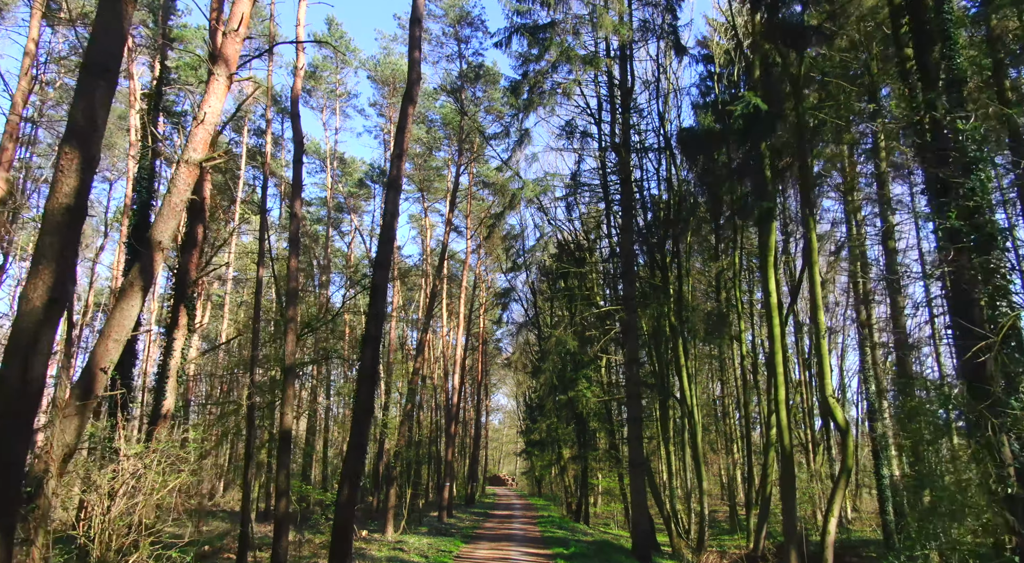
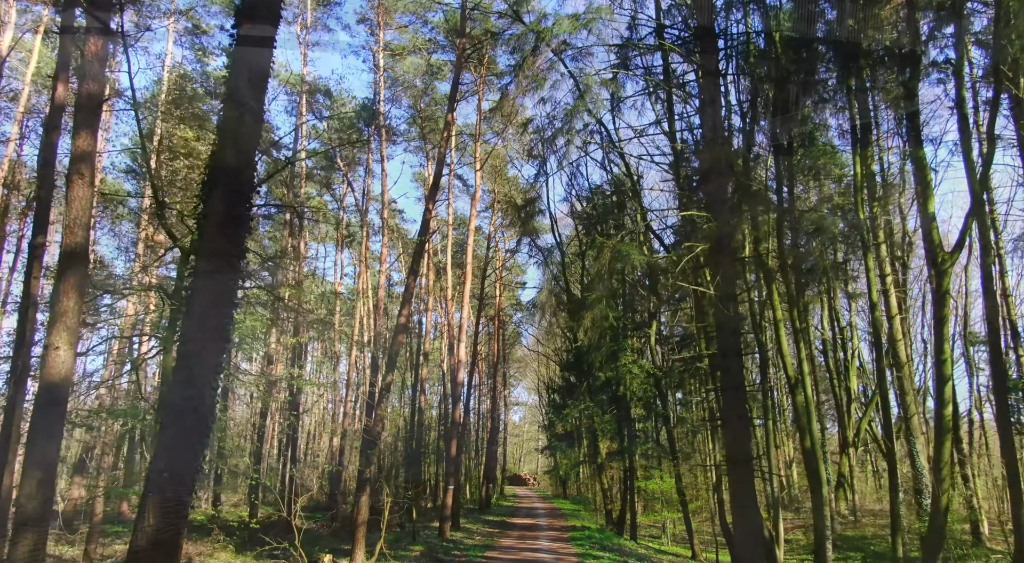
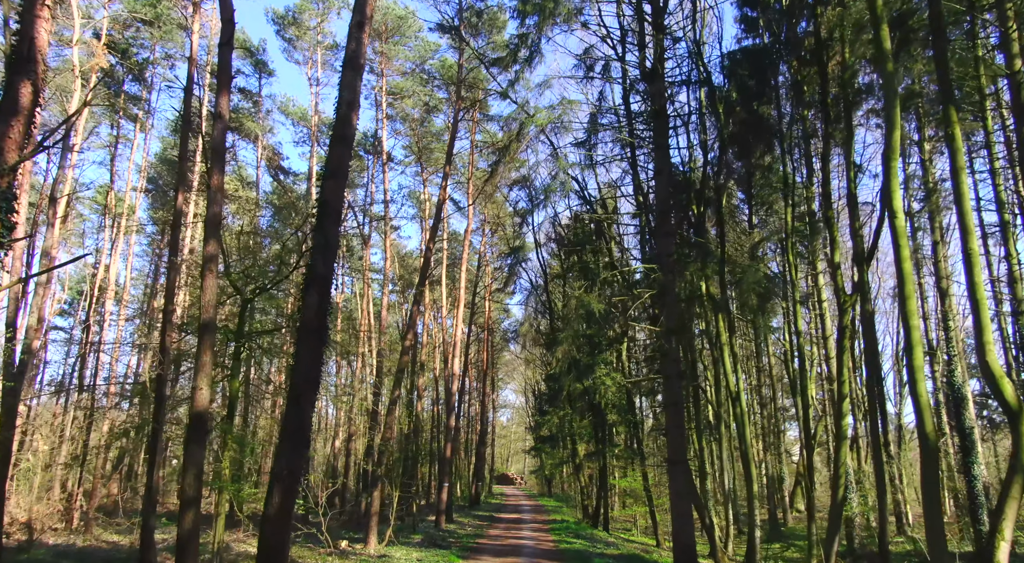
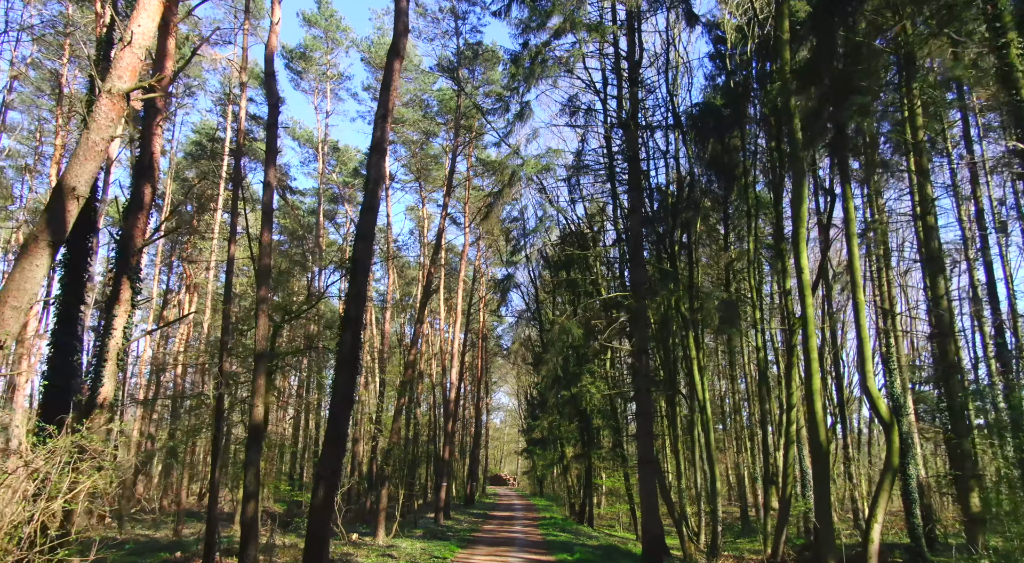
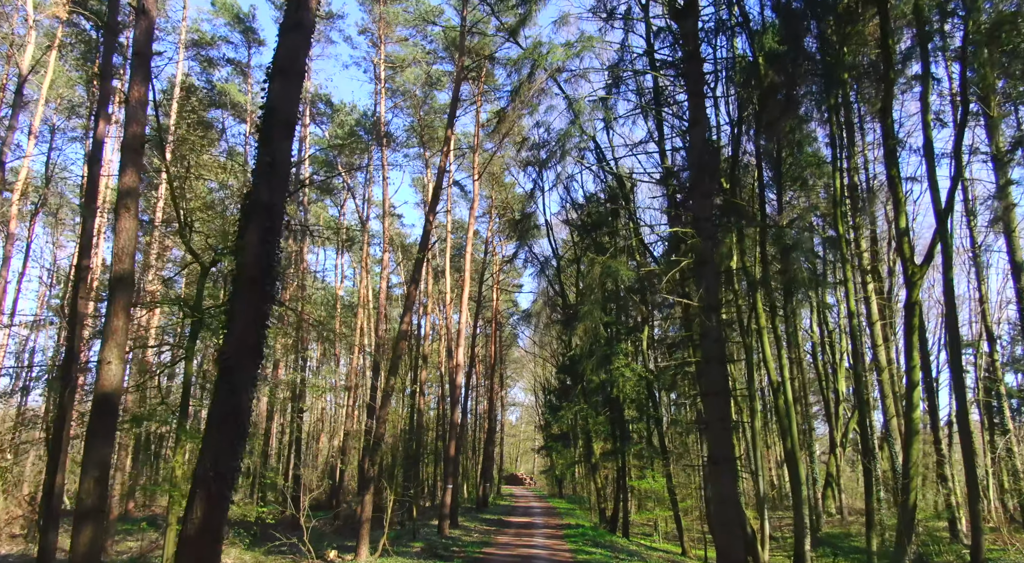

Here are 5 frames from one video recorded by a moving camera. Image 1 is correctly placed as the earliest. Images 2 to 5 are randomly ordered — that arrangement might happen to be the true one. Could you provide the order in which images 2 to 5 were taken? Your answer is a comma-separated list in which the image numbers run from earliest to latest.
4, 3, 5, 2
